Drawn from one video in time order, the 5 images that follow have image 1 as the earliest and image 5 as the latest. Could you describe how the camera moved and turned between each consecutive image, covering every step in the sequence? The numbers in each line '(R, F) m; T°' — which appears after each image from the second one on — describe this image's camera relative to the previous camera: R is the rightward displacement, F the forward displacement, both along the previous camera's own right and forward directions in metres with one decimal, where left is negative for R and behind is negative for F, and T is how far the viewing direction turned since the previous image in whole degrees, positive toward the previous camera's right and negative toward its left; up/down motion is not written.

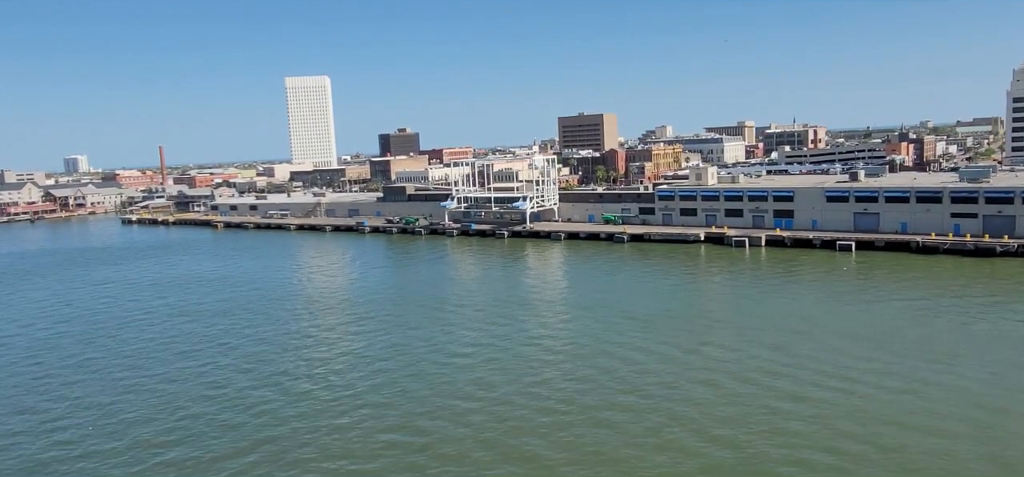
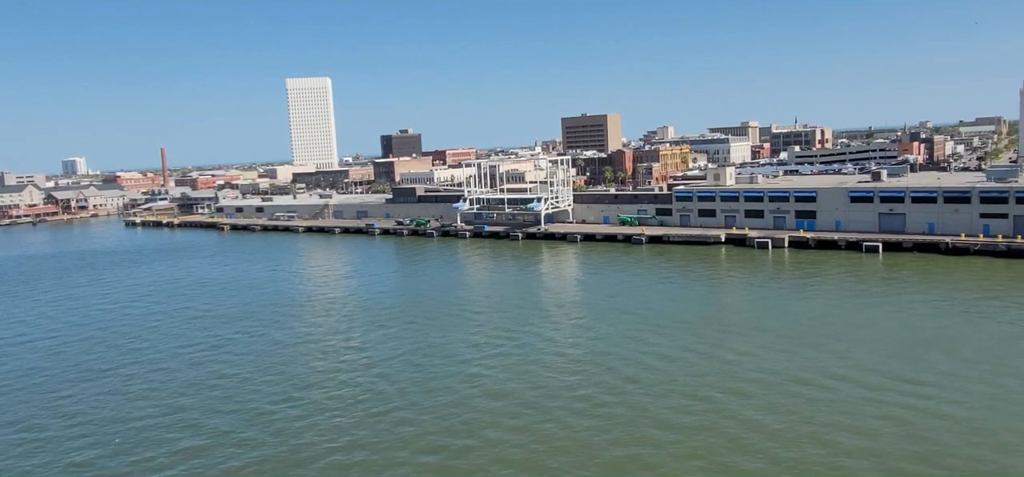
(-0.7, +0.5) m; 0°
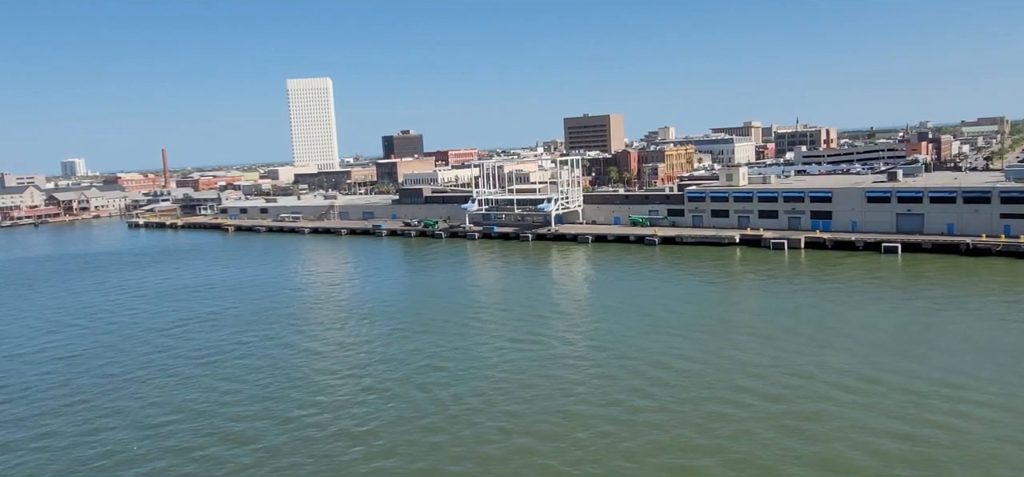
(-0.5, +0.3) m; 0°
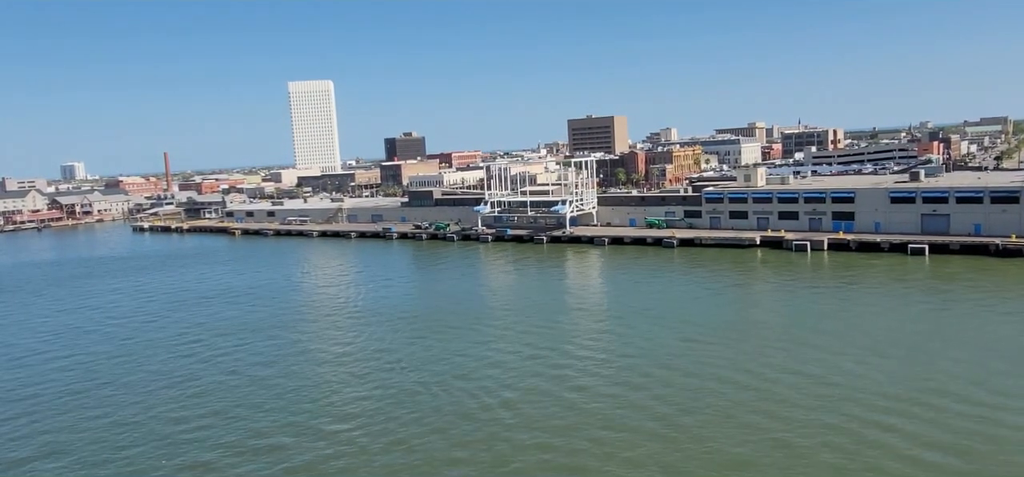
(-0.6, +0.4) m; 0°
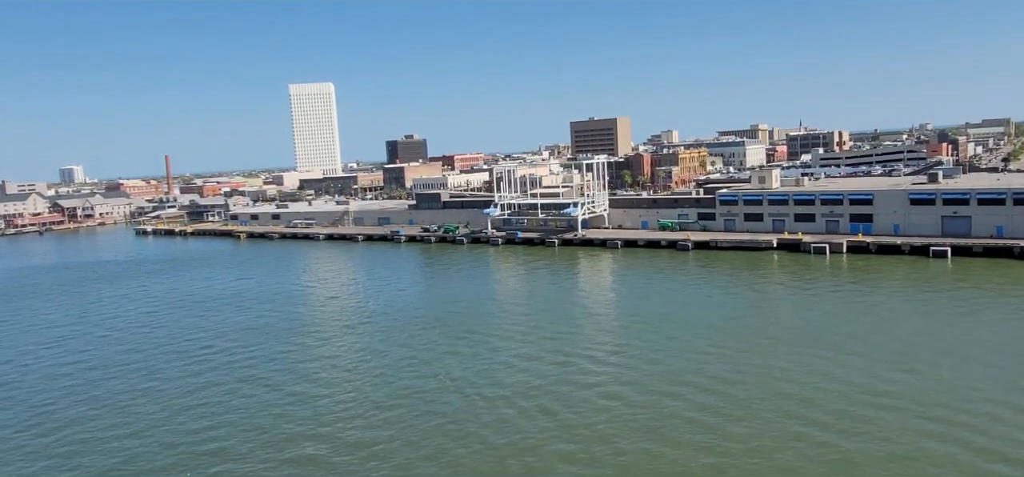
(-0.5, +0.4) m; 0°
